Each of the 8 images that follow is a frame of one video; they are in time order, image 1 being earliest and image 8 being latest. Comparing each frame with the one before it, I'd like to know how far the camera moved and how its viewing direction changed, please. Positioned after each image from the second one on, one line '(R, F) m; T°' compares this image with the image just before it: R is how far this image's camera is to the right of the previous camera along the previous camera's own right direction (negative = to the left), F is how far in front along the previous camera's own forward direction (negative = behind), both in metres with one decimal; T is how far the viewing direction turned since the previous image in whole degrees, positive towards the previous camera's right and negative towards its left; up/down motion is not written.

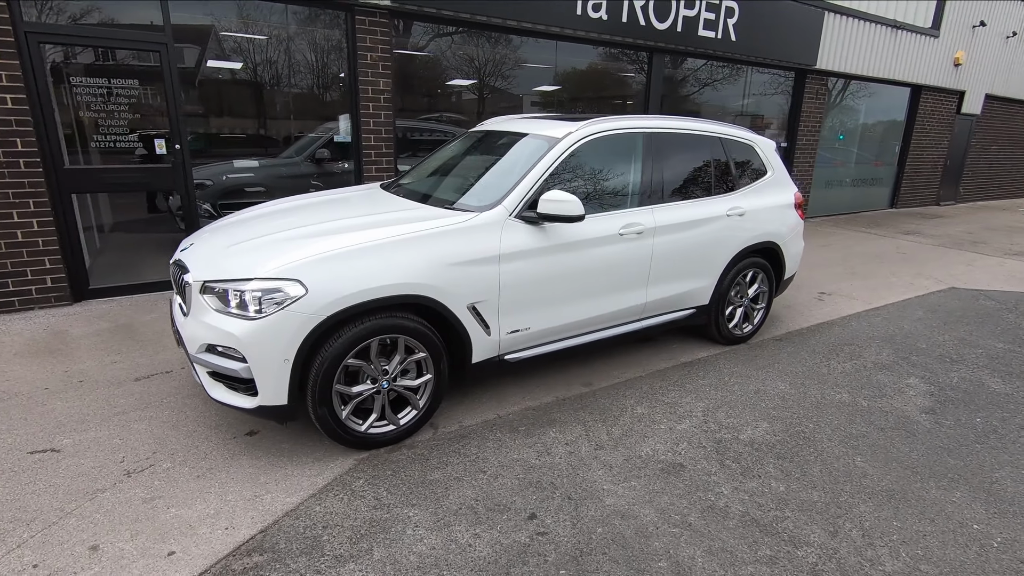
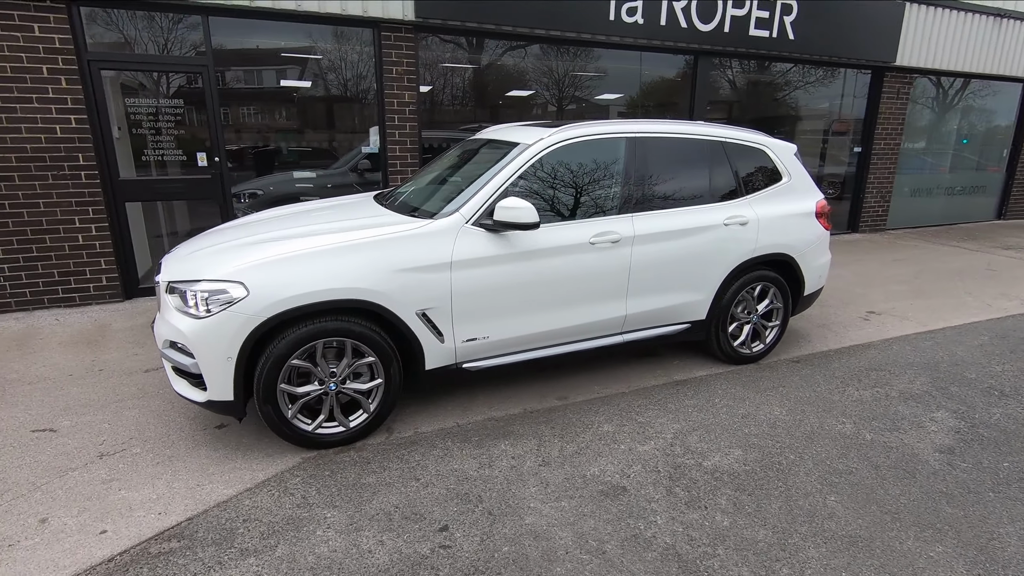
(+0.8, +0.1) m; -9°
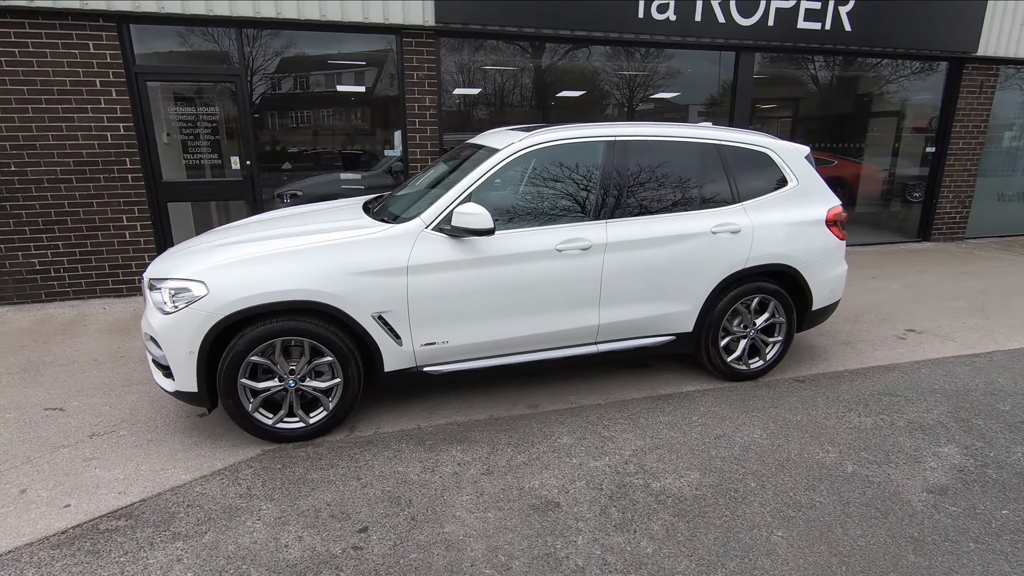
(+0.7, +0.1) m; -8°
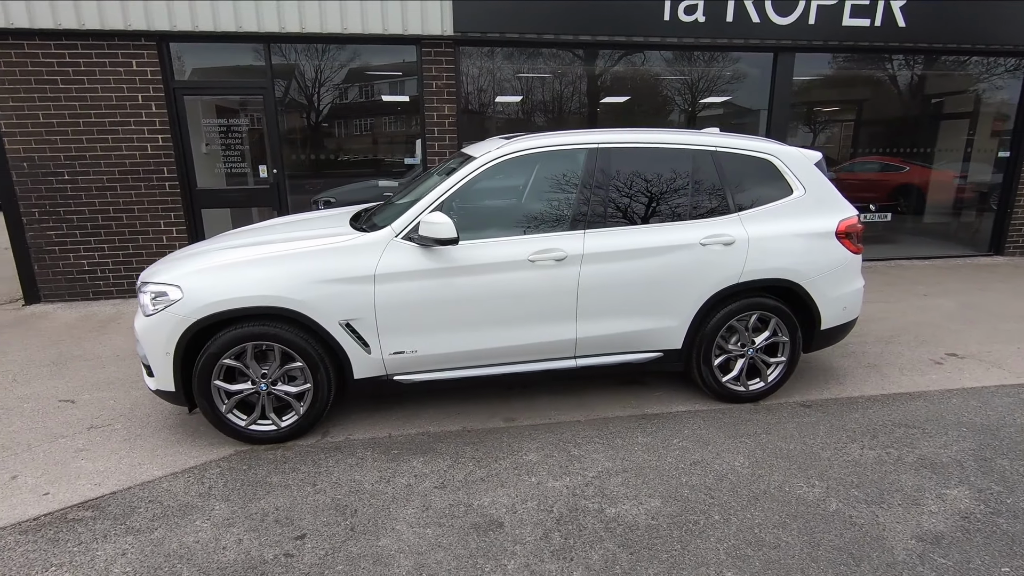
(+0.6, +0.1) m; -6°
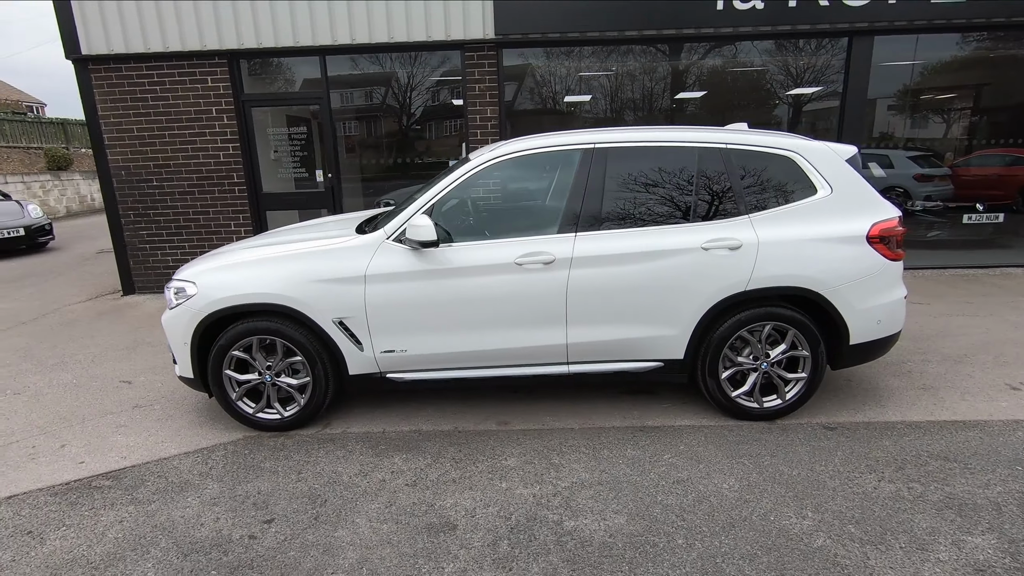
(+0.6, +0.1) m; -10°
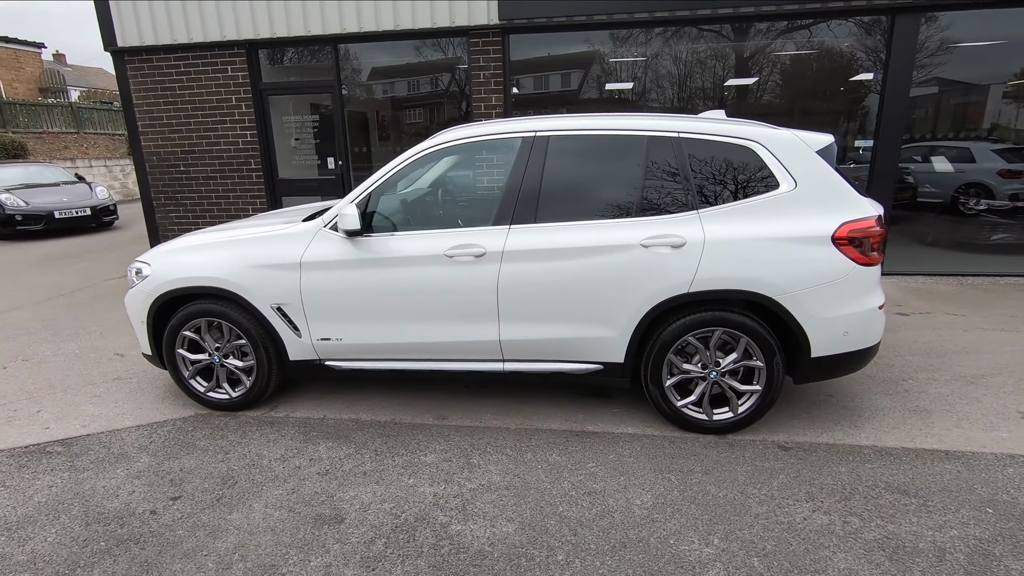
(+0.8, +0.2) m; -7°
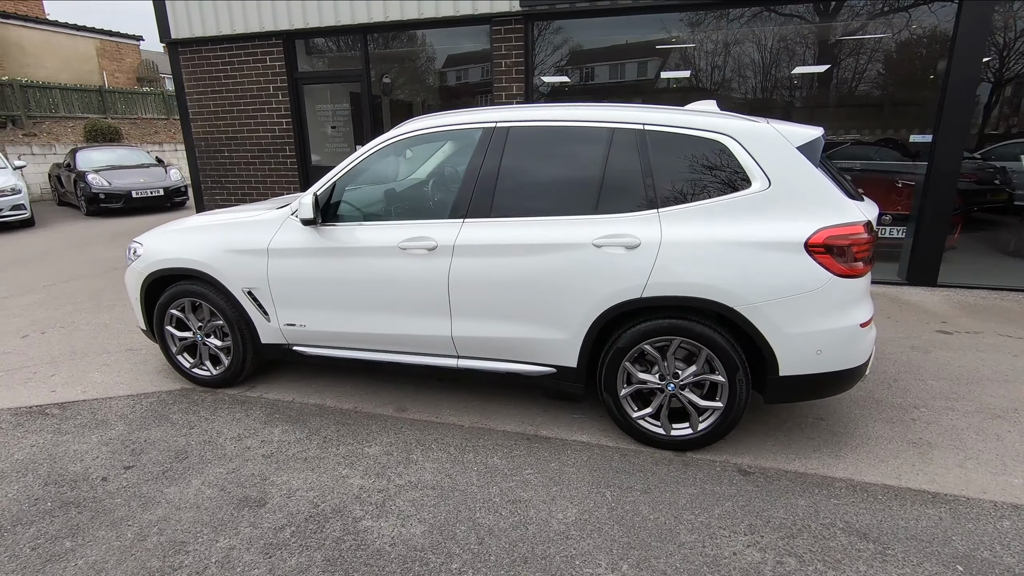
(+0.7, +0.1) m; -7°
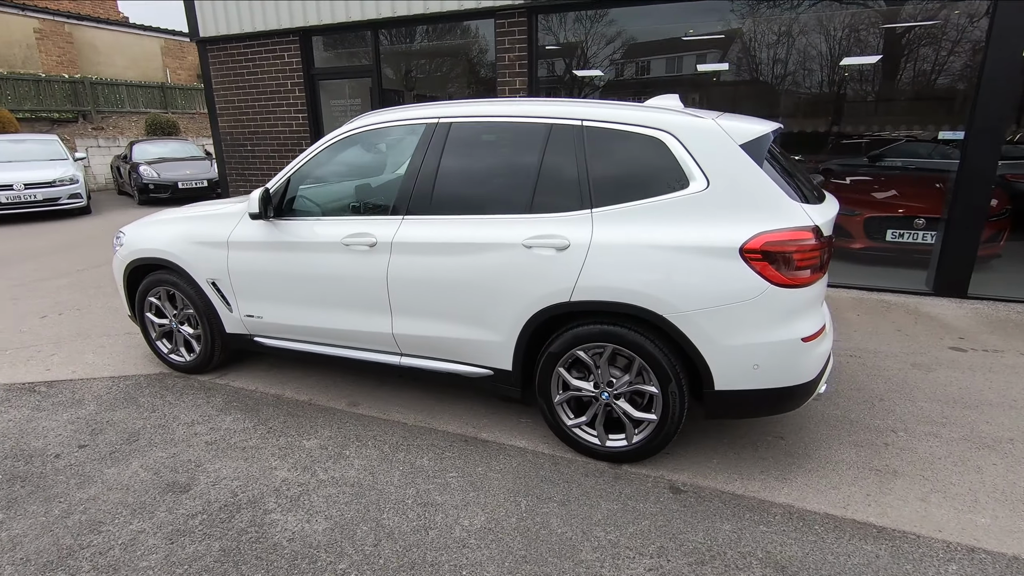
(+0.6, +0.1) m; -6°
